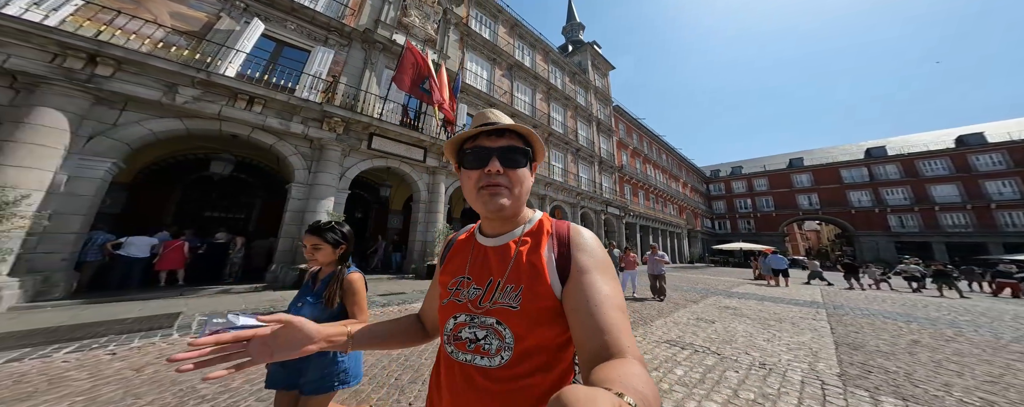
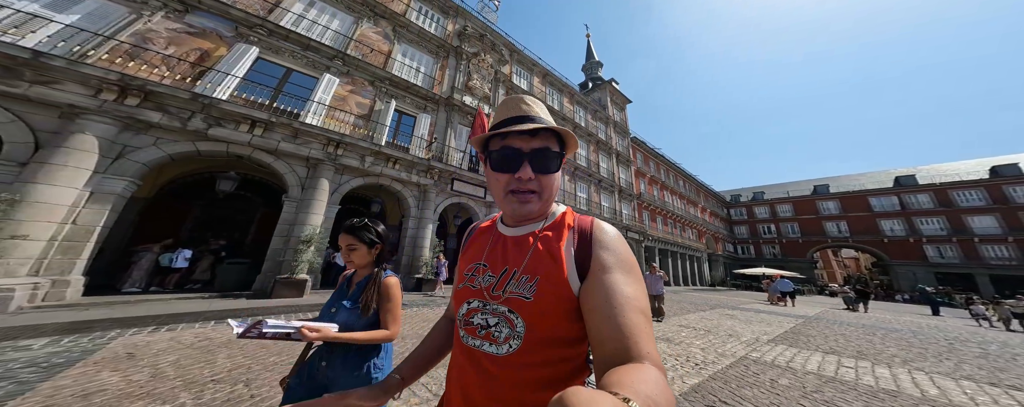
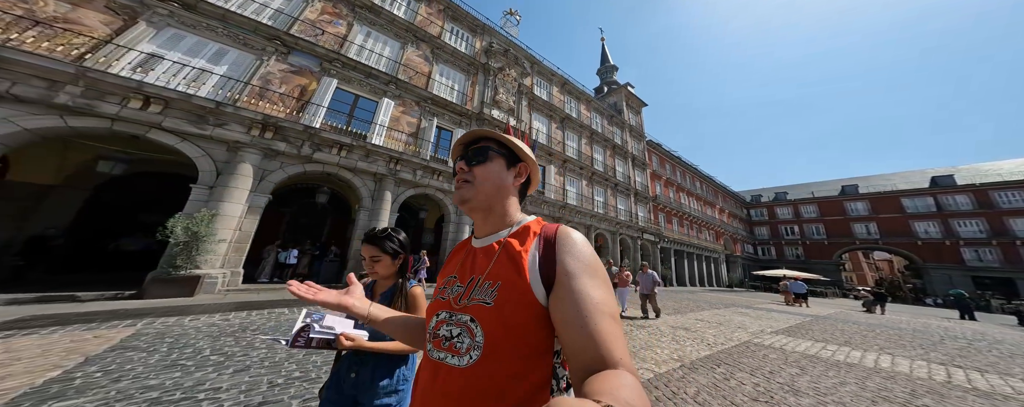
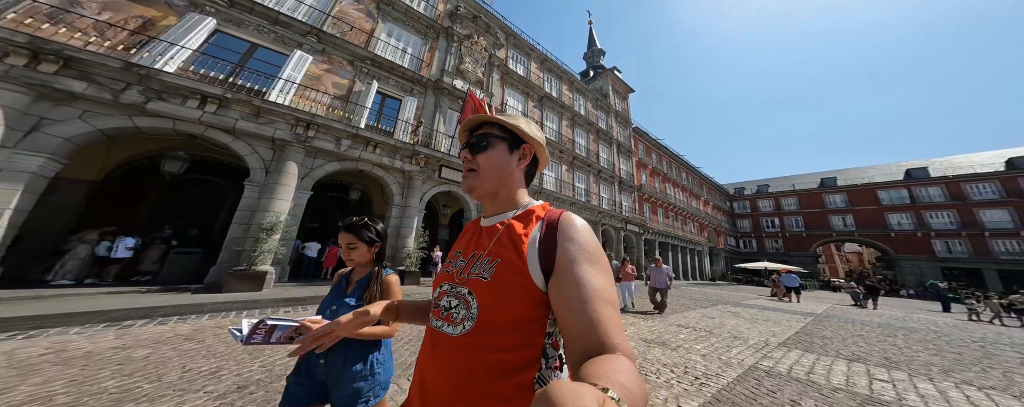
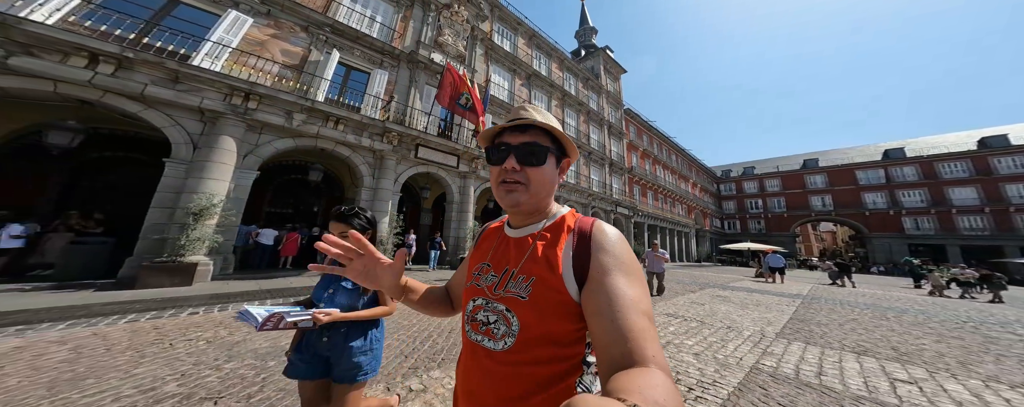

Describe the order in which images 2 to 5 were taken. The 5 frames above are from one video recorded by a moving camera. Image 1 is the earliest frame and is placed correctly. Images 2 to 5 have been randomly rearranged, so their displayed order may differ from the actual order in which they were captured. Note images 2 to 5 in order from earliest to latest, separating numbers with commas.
5, 4, 2, 3
